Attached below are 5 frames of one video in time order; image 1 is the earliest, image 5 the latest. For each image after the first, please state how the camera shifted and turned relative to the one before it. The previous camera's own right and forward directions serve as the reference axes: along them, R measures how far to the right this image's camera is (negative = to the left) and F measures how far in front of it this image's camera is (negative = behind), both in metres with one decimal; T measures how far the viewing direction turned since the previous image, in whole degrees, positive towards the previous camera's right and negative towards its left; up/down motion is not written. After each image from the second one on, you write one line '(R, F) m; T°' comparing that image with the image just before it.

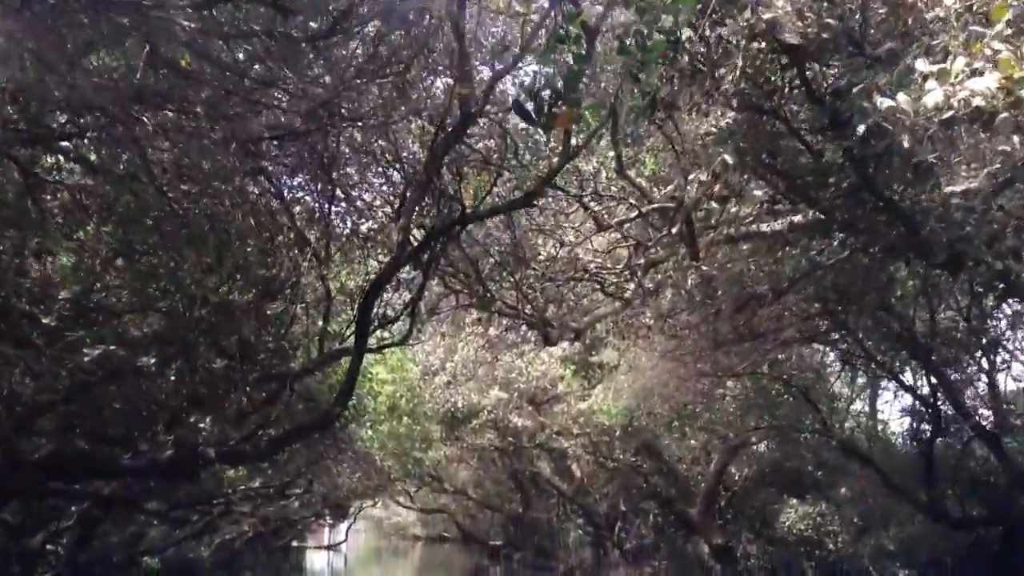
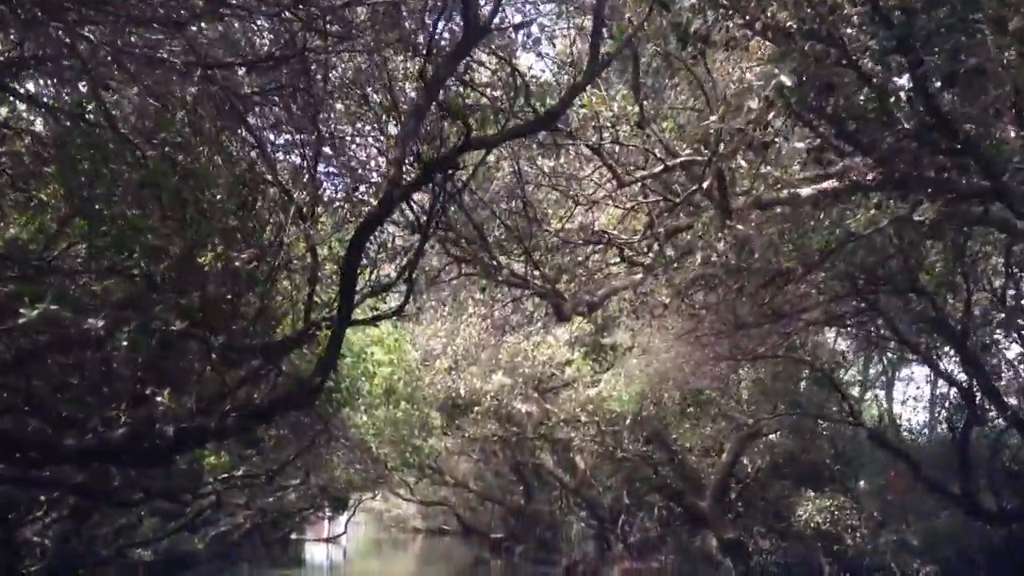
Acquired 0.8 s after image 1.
(-0.1, +1.2) m; 0°
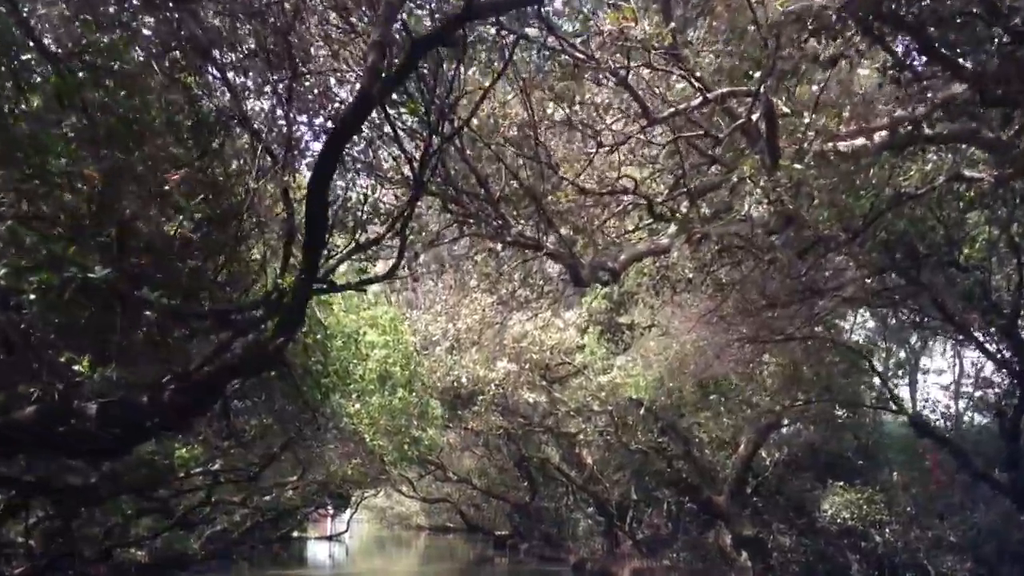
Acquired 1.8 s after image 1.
(-0.1, +1.5) m; 0°
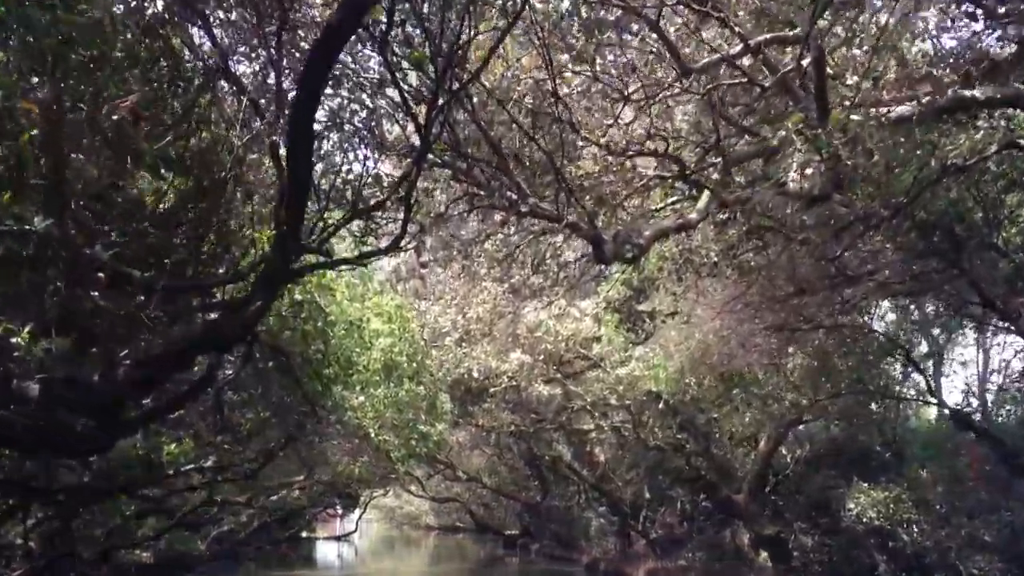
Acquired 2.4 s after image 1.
(-0.1, +0.9) m; 0°
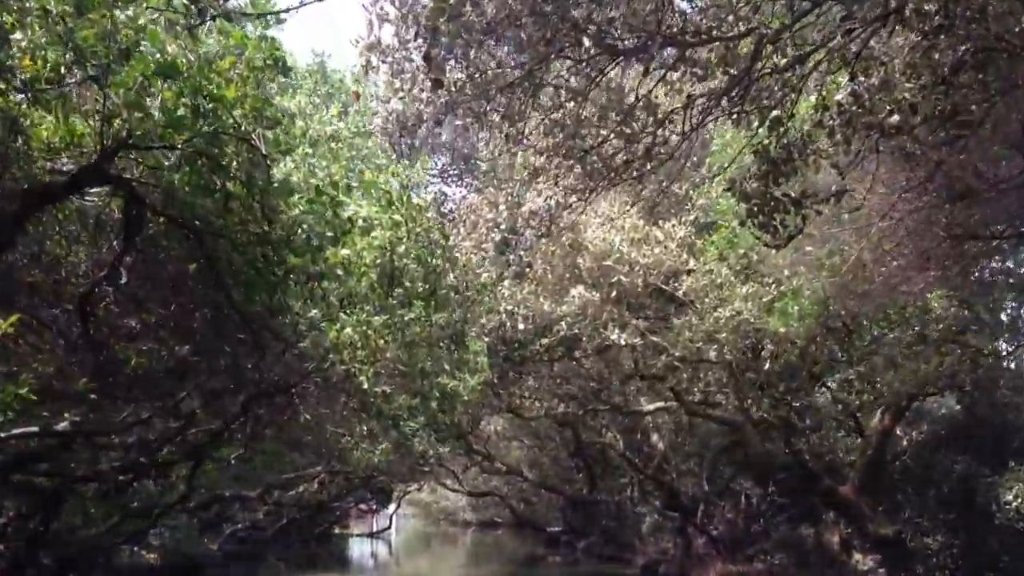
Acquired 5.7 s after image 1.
(-0.3, +4.7) m; -2°
